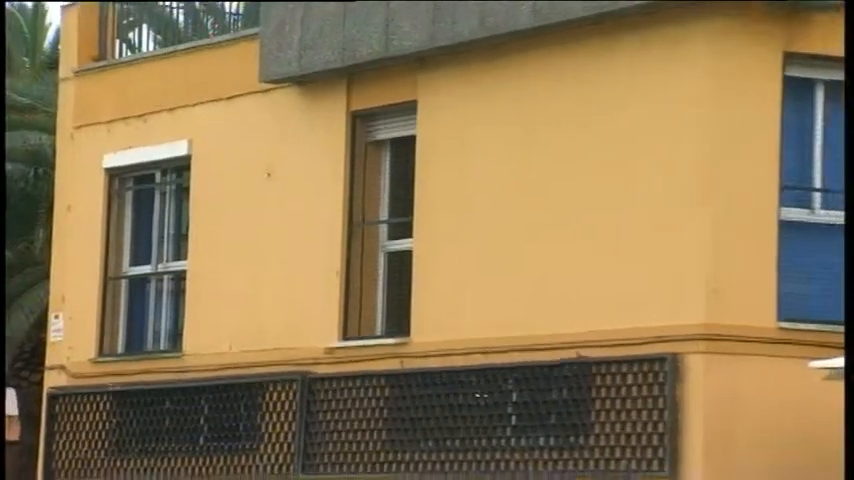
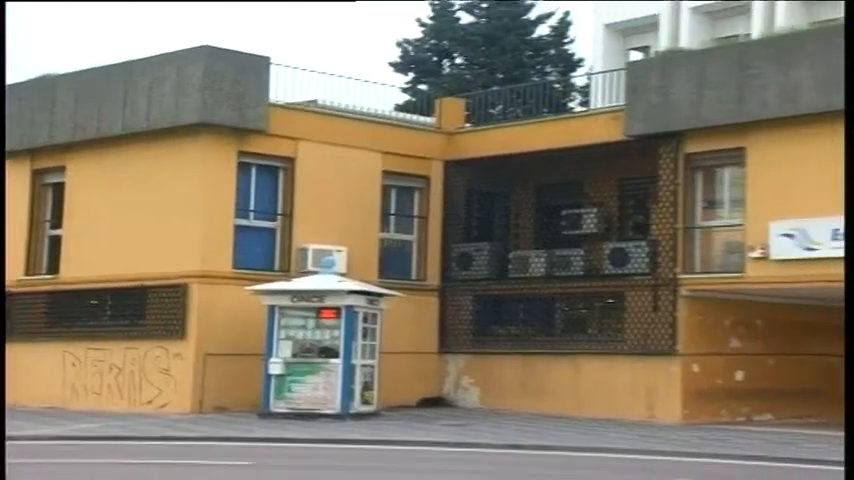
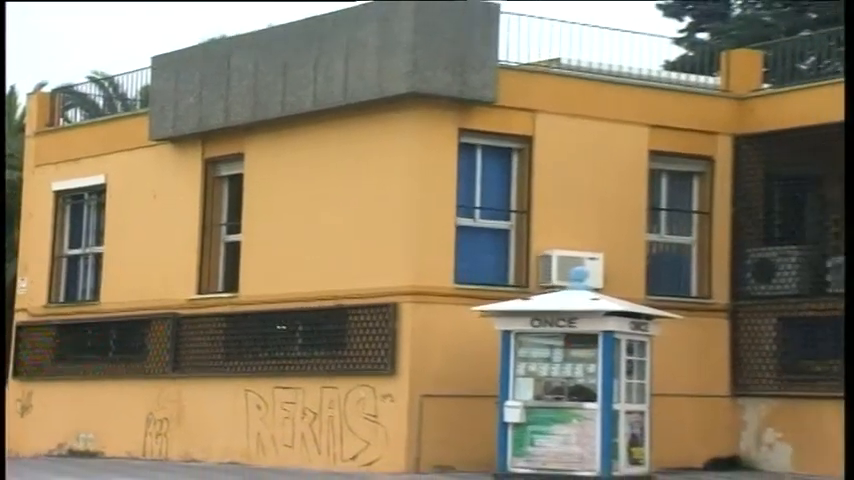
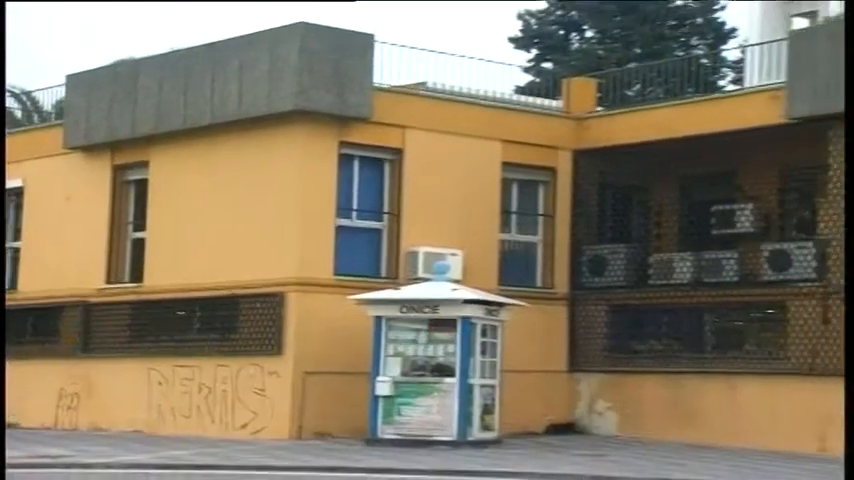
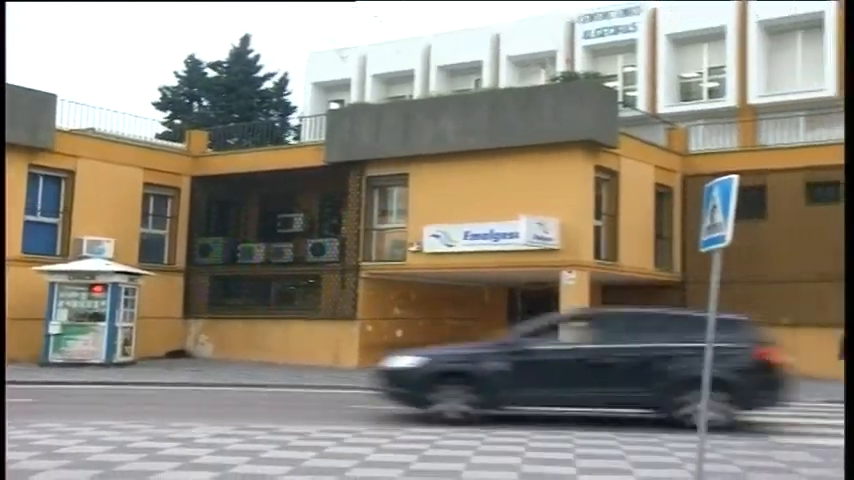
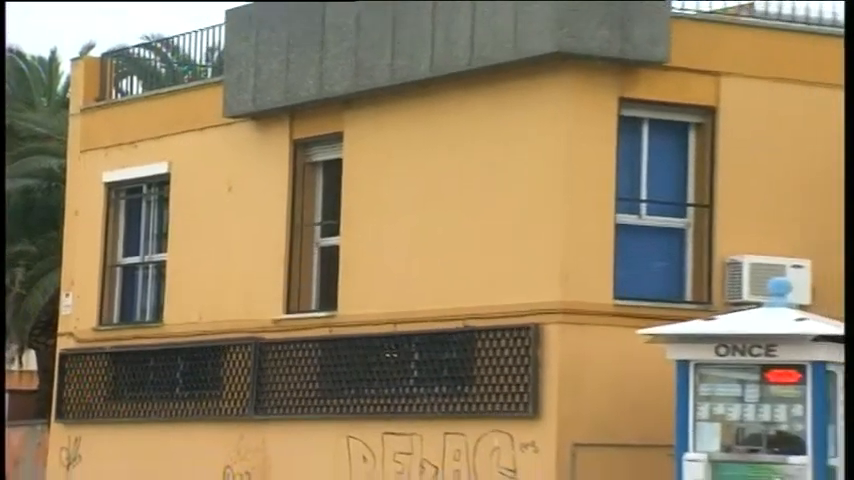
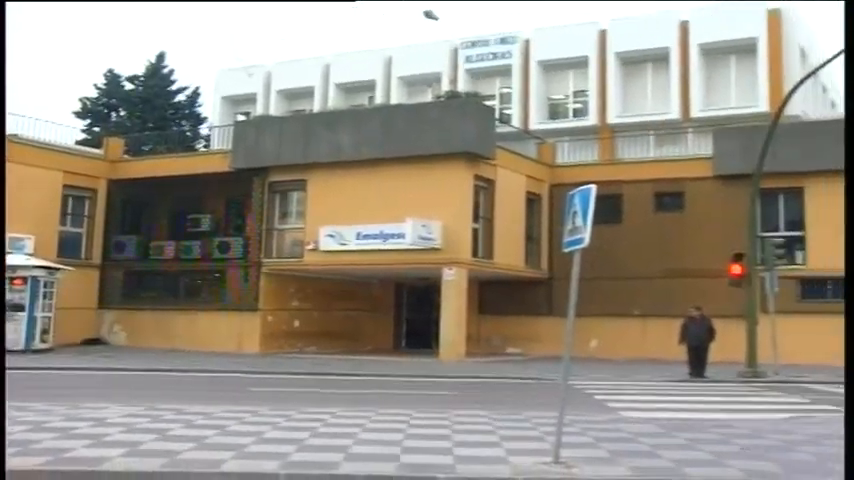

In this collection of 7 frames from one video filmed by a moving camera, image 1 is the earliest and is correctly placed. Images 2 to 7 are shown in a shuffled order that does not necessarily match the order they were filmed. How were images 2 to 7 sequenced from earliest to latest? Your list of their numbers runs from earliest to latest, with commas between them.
6, 3, 4, 2, 5, 7
